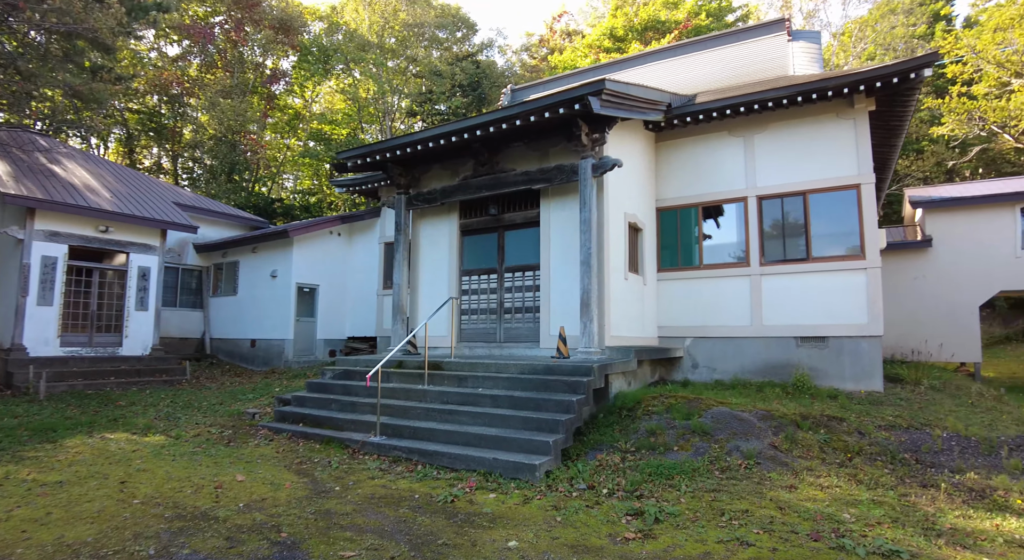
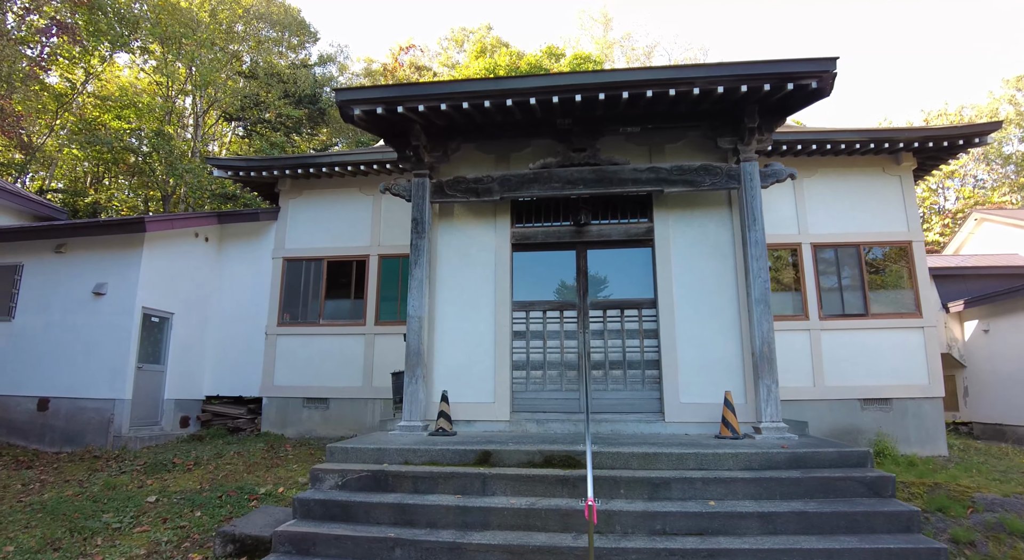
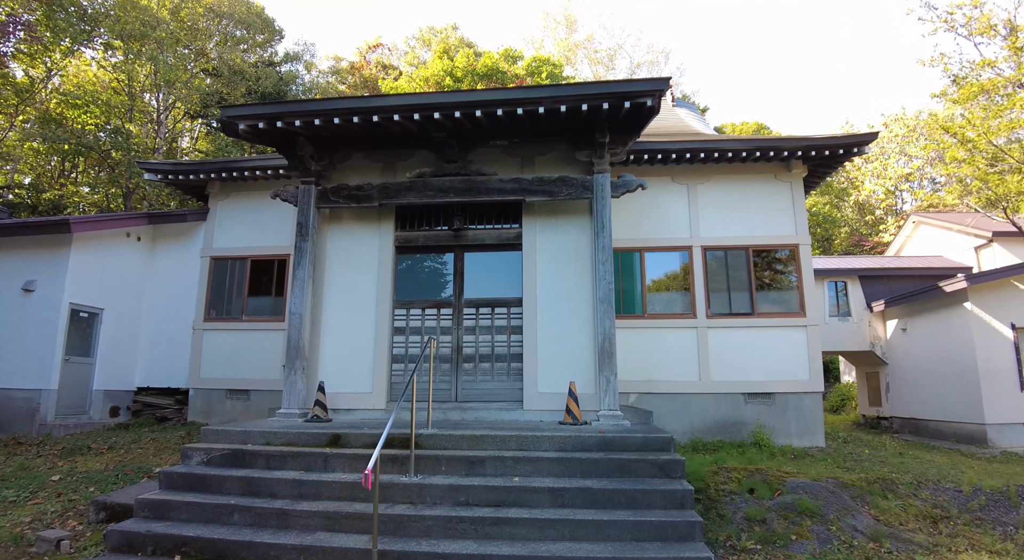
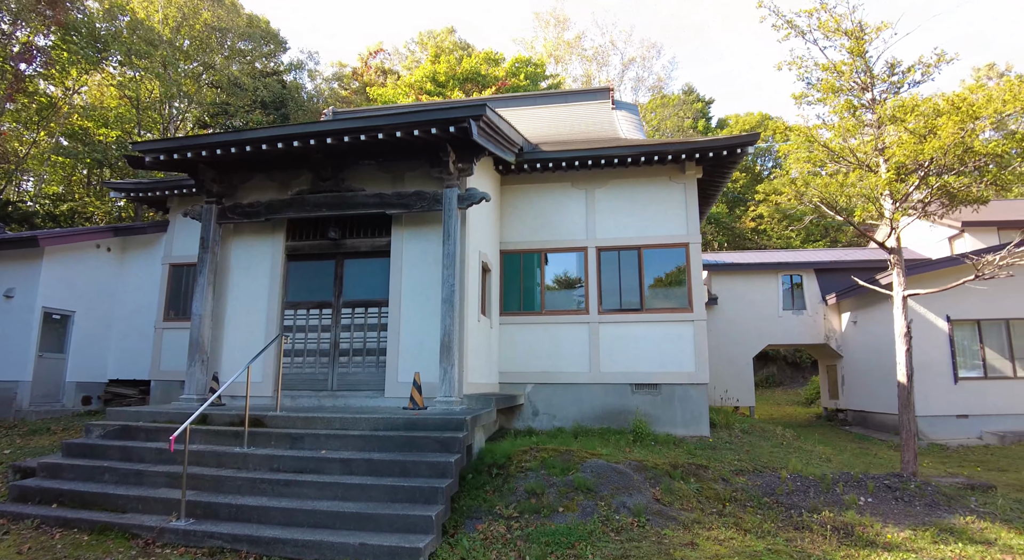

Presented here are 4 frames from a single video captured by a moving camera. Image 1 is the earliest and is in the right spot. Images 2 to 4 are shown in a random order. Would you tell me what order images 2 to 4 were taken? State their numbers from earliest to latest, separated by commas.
4, 3, 2
